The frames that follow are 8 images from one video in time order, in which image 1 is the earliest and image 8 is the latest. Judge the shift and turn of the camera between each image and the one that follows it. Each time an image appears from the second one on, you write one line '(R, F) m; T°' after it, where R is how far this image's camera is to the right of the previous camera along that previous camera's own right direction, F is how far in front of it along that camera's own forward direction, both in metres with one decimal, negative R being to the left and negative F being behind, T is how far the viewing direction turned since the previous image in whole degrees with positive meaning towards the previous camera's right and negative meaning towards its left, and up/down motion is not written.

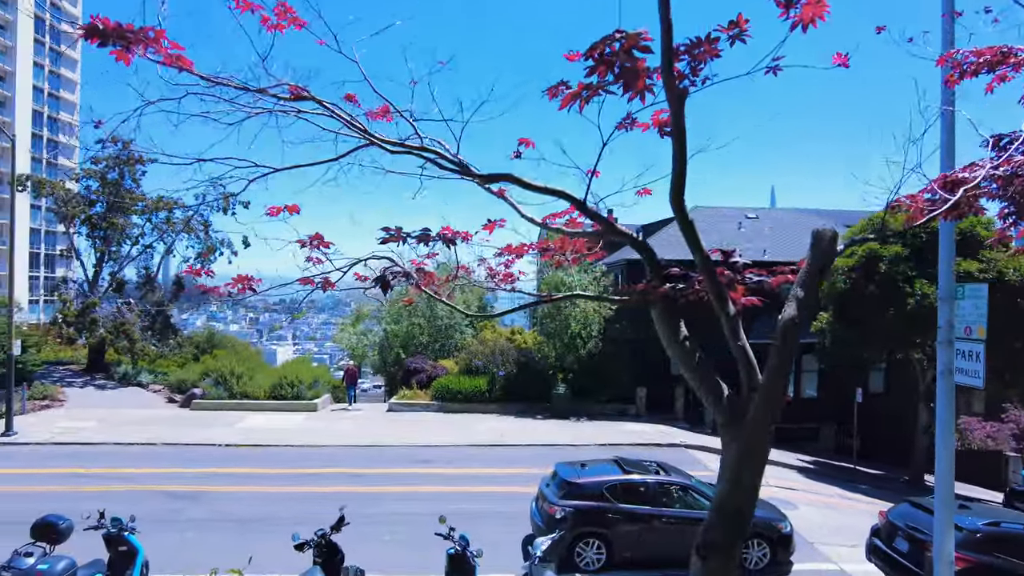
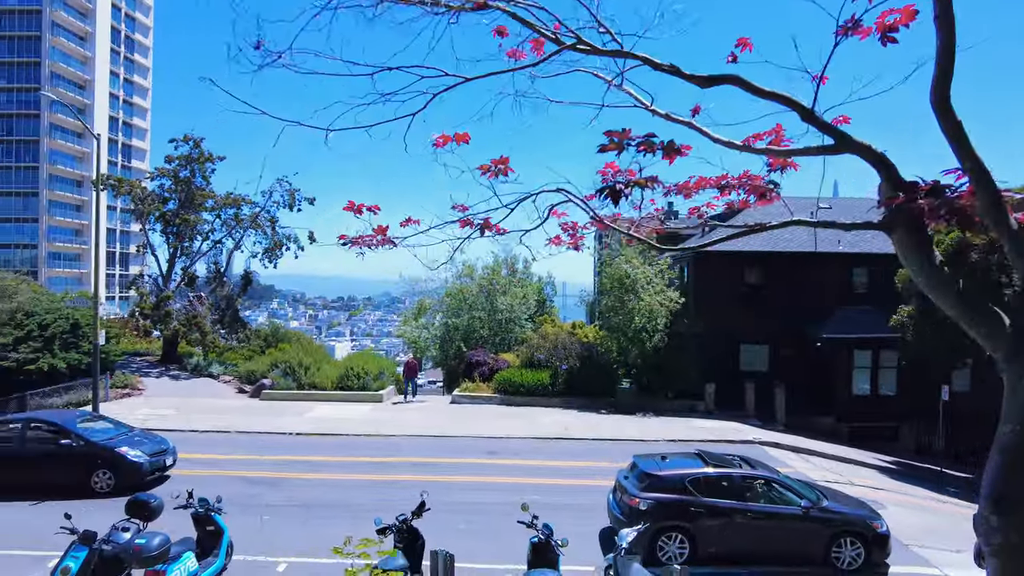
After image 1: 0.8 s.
(-0.3, +0.2) m; -4°
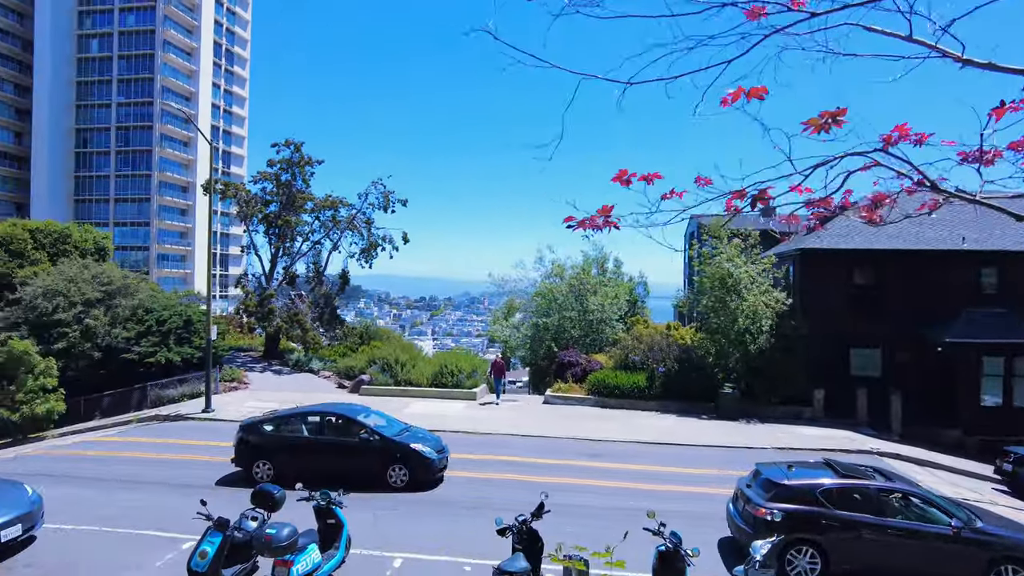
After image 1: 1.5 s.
(-0.5, +0.2) m; -7°
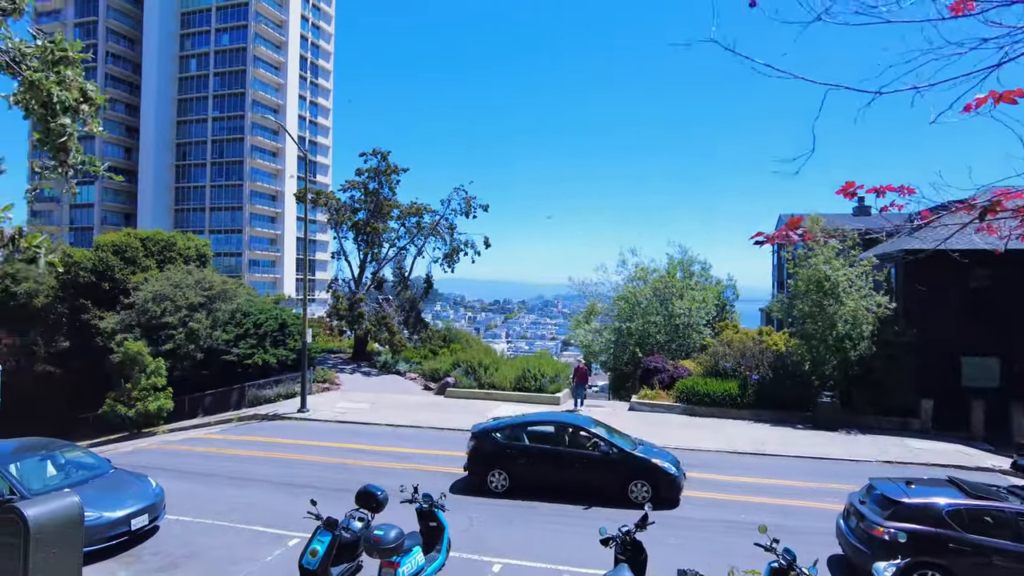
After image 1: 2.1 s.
(-0.3, 0.0) m; -6°
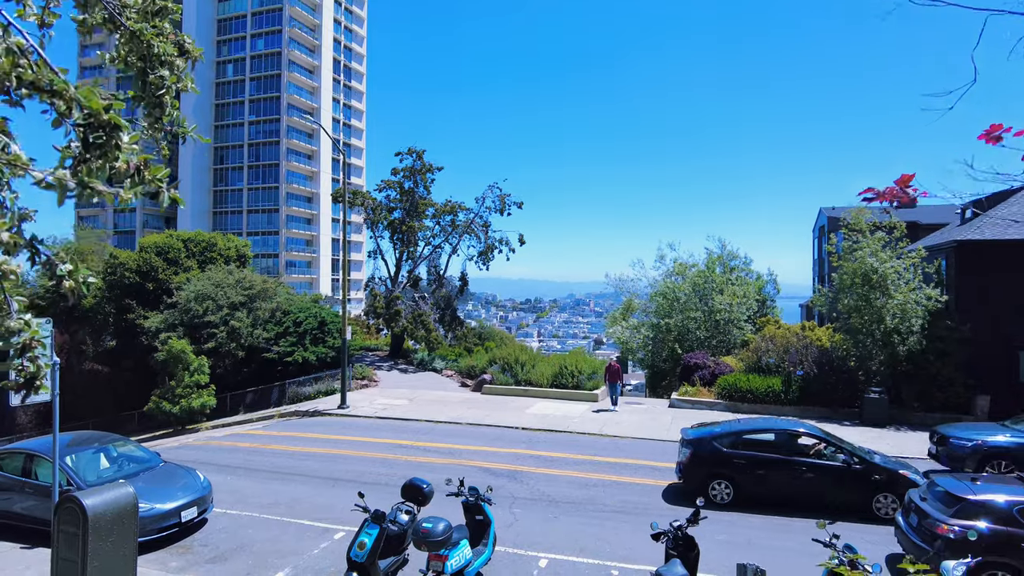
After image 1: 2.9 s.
(-0.2, +0.1) m; -3°
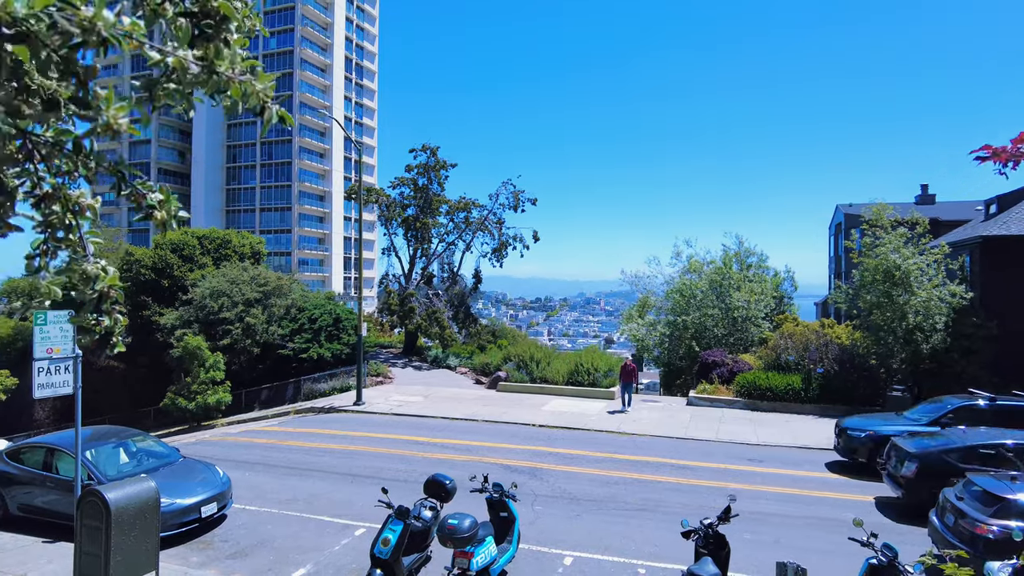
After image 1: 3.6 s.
(-0.2, +0.1) m; -1°
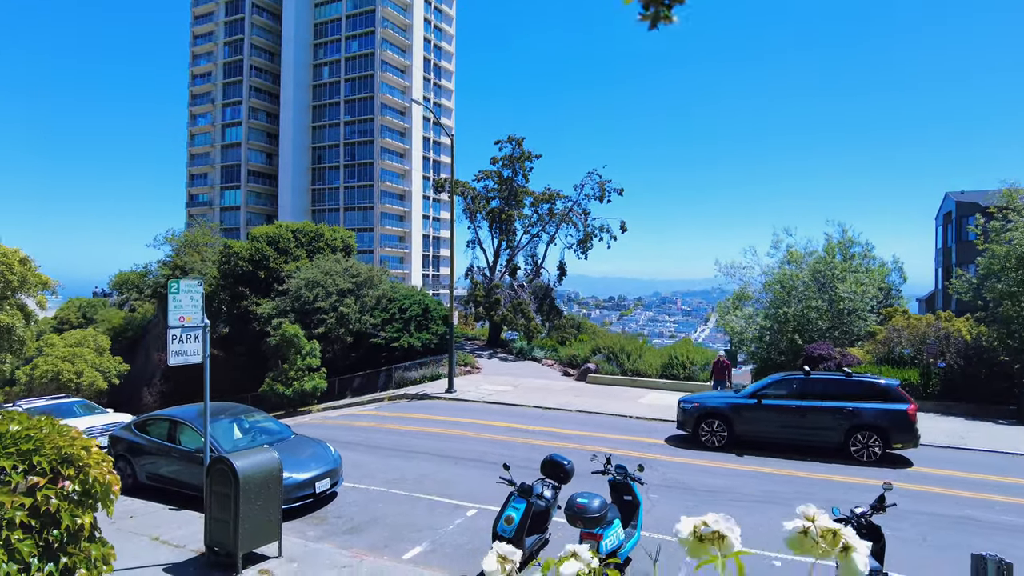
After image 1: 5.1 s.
(-0.6, +0.3) m; -6°
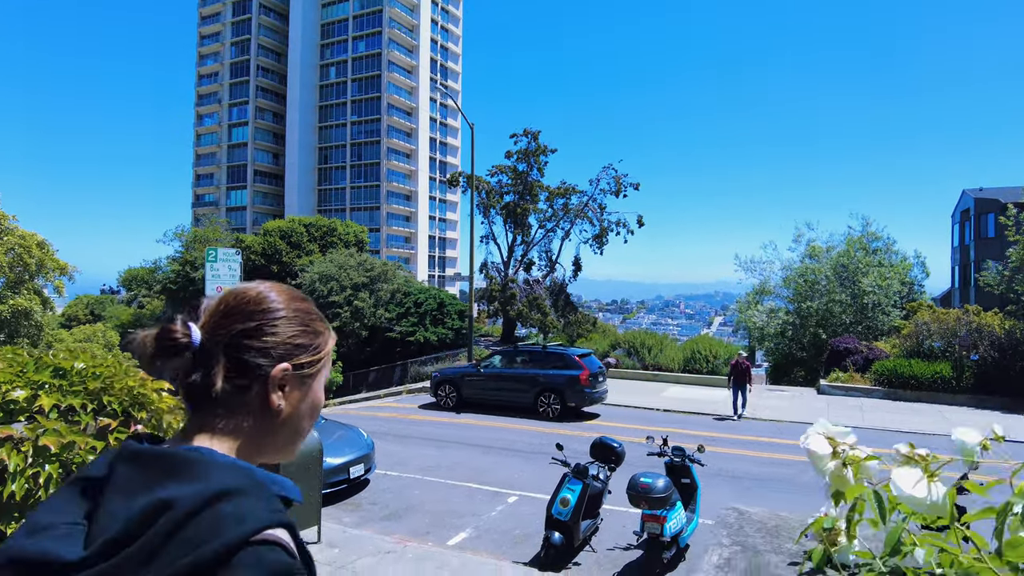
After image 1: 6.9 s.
(-0.5, +0.3) m; 0°
